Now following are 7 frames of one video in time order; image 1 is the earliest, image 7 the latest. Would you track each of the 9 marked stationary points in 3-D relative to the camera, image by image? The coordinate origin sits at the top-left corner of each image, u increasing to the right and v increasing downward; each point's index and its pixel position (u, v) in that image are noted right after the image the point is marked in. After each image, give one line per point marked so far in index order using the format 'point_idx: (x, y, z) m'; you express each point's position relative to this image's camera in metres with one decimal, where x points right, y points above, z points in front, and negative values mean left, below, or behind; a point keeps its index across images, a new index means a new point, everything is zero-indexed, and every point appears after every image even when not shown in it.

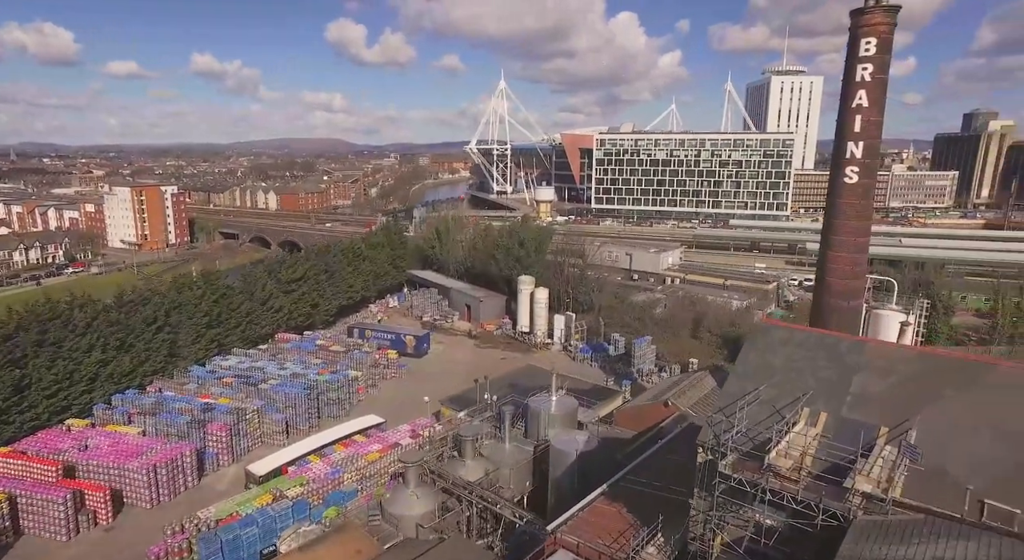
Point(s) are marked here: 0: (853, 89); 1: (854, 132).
0: (+7.0, +4.0, +12.3) m
1: (+7.1, +3.1, +12.3) m
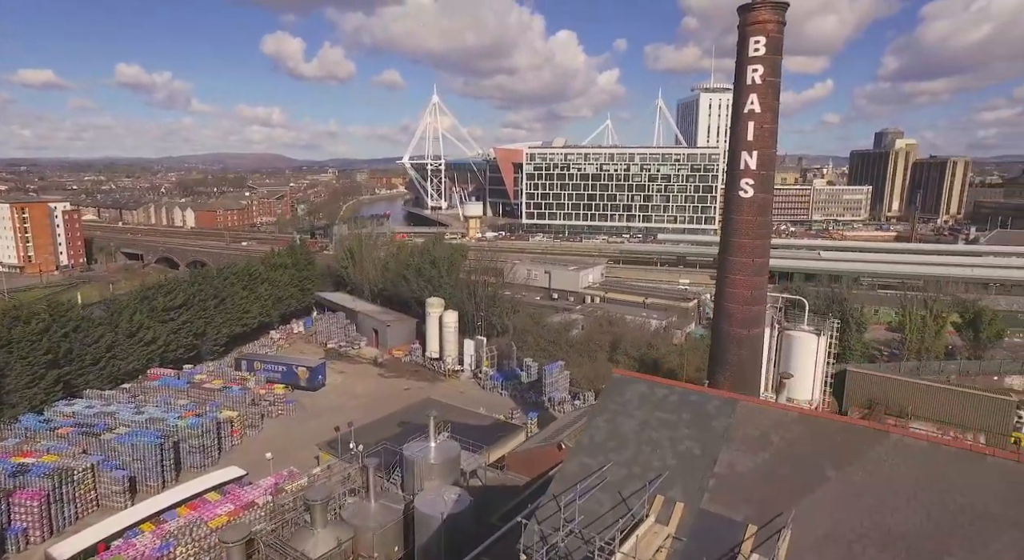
0: (+4.3, +3.5, +11.1) m
1: (+4.4, +2.6, +11.1) m
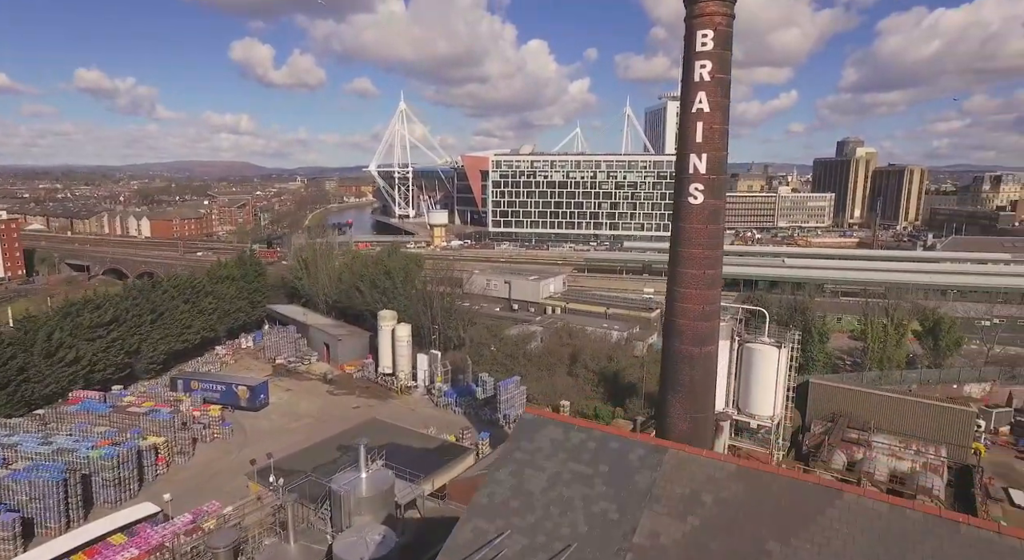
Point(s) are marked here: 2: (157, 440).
0: (+3.1, +3.3, +10.3) m
1: (+3.2, +2.4, +10.3) m
2: (-10.4, -4.7, +17.4) m
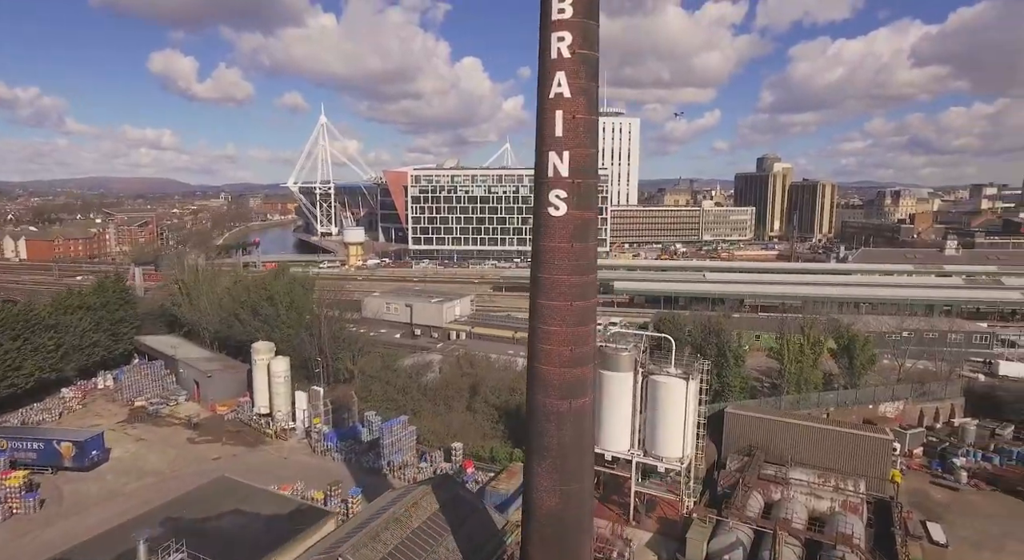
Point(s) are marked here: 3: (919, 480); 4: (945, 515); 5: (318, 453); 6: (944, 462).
0: (+0.5, +2.8, +8.0) m
1: (+0.6, +1.9, +8.0) m
2: (-13.5, -5.6, +13.5) m
3: (+12.4, -6.1, +18.2) m
4: (+11.8, -6.4, +16.2) m
5: (-6.4, -5.7, +19.6) m
6: (+13.6, -5.7, +18.8) m
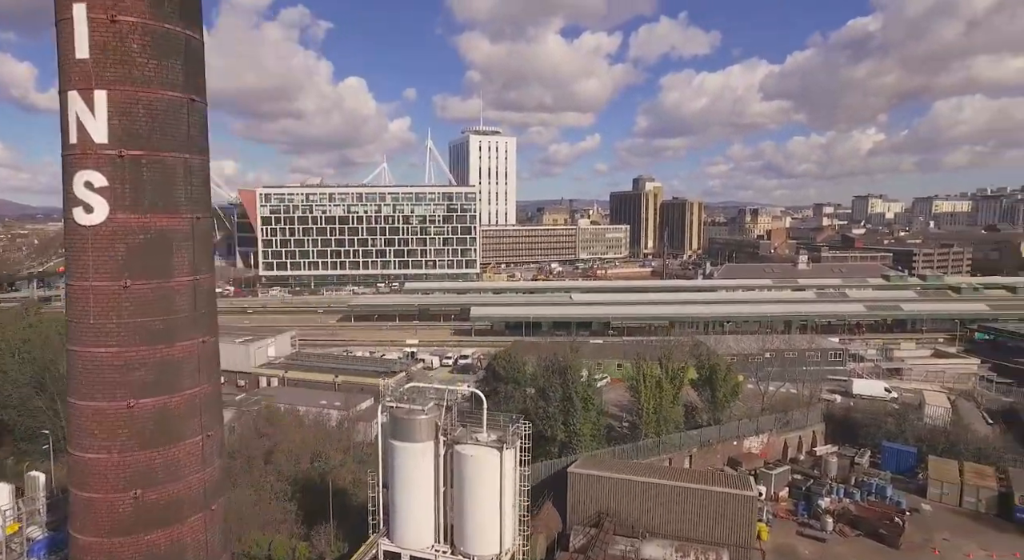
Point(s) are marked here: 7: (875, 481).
0: (-2.9, +2.3, +4.0) m
1: (-2.8, +1.4, +4.0) m
2: (-17.3, -6.6, +6.6) m
3: (+7.3, -6.7, +15.8) m
4: (+7.0, -6.9, +13.8) m
5: (-11.5, -6.8, +13.9) m
6: (+8.3, -6.3, +16.7) m
7: (+10.6, -5.9, +17.4) m
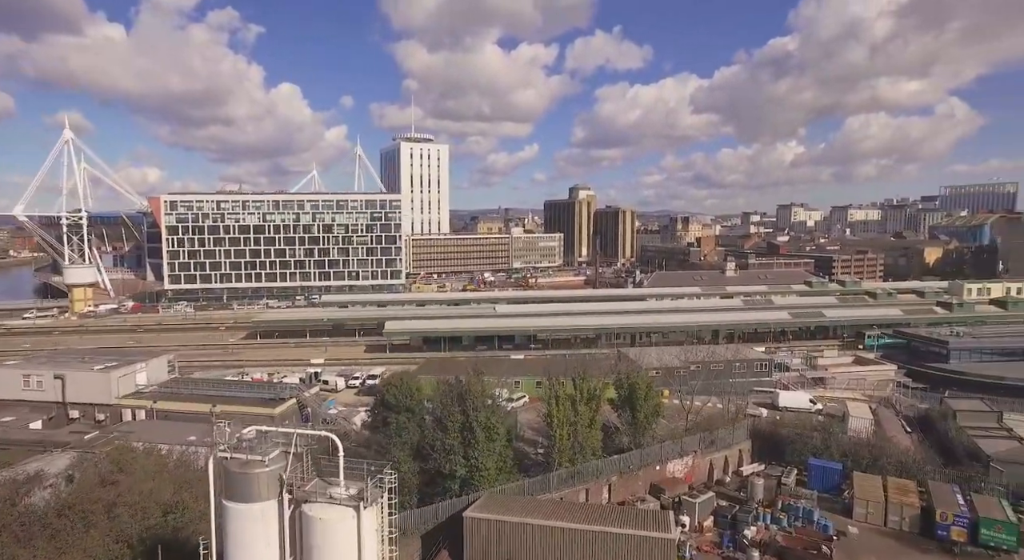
0: (-4.3, +2.1, +1.7) m
1: (-4.1, +1.2, +1.7) m
2: (-18.8, -7.0, +2.8) m
3: (+4.8, -6.9, +14.3) m
4: (+4.7, -7.1, +12.3) m
5: (-13.7, -7.2, +10.6) m
6: (+5.7, -6.6, +15.3) m
7: (+8.0, -6.1, +16.3) m
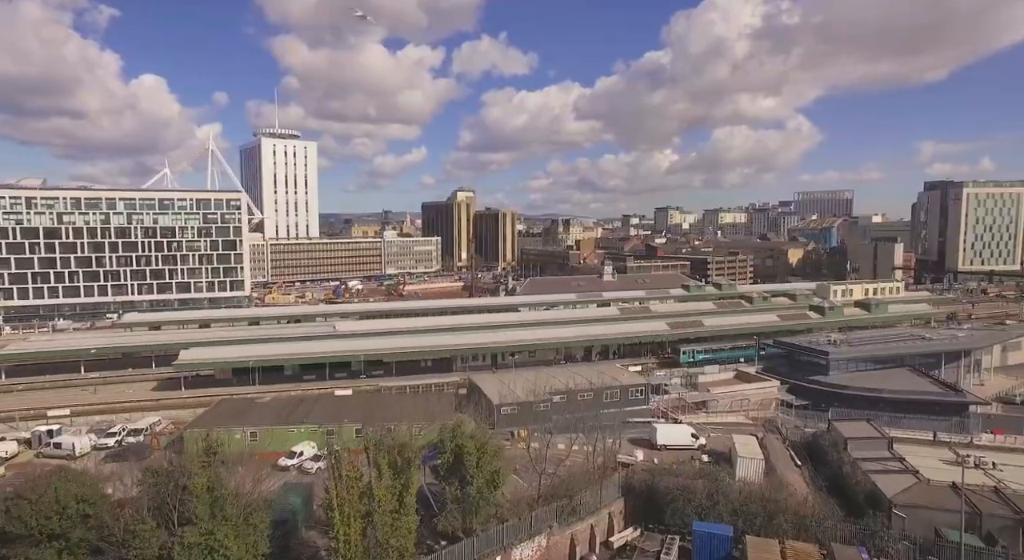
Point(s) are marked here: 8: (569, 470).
0: (-6.0, +1.7, -4.3) m
1: (-5.8, +0.8, -4.3) m
2: (-20.3, -7.7, -5.9) m
3: (+0.8, -7.3, +9.7) m
4: (+1.1, -7.4, +7.7) m
5: (-16.7, -7.9, +2.7) m
6: (+1.6, -6.9, +10.8) m
7: (+3.6, -6.4, +12.1) m
8: (+1.6, -5.1, +16.1) m
